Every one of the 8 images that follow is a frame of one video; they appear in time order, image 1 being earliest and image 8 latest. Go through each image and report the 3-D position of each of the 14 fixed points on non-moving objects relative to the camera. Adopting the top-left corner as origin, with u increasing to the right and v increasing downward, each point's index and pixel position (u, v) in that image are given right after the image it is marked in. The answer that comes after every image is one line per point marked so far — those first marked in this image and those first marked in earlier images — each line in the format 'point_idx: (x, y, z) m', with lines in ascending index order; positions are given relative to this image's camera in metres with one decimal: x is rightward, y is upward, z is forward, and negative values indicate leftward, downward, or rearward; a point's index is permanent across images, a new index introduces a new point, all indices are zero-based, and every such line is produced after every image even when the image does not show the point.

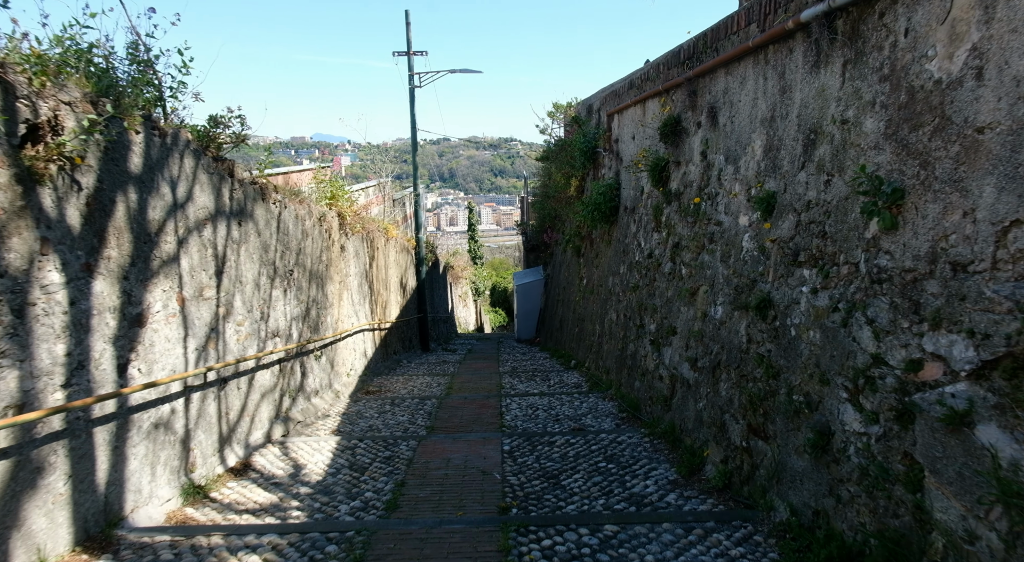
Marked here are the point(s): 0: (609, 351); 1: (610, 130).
0: (+1.3, -1.0, +9.5) m
1: (+1.6, +2.5, +11.5) m
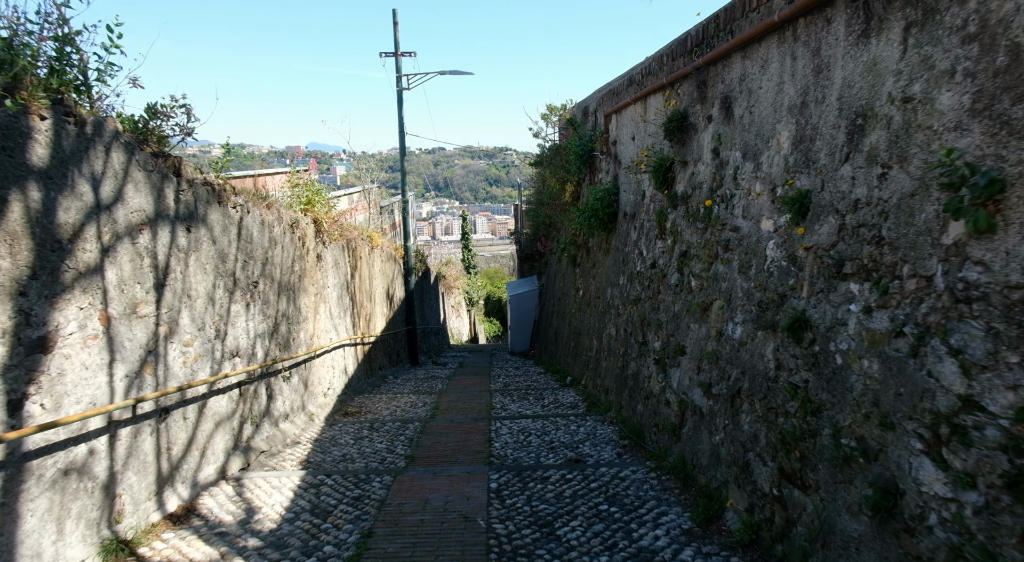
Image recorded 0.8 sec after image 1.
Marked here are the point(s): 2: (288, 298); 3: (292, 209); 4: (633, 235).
0: (+1.2, -1.1, +8.8) m
1: (+1.5, +2.3, +10.8) m
2: (-2.5, -0.2, +7.7) m
3: (-2.6, +0.9, +8.4) m
4: (+1.5, +0.6, +8.4) m
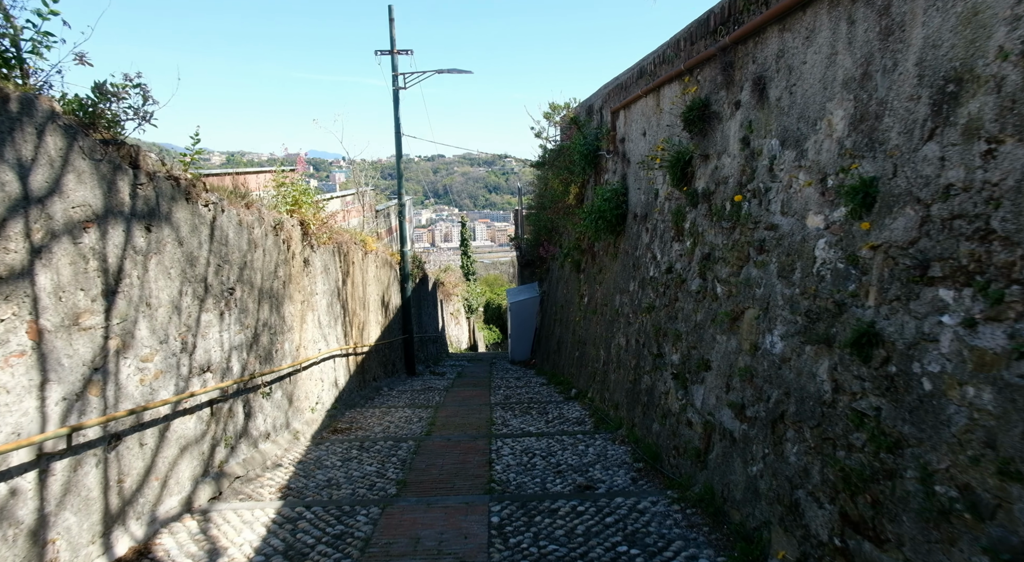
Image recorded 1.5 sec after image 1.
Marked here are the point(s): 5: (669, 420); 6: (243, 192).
0: (+1.2, -1.2, +8.1) m
1: (+1.5, +2.2, +10.2) m
2: (-2.4, -0.3, +7.1) m
3: (-2.6, +0.8, +7.8) m
4: (+1.5, +0.5, +7.8) m
5: (+1.3, -1.2, +5.9) m
6: (-2.6, +0.9, +6.8) m
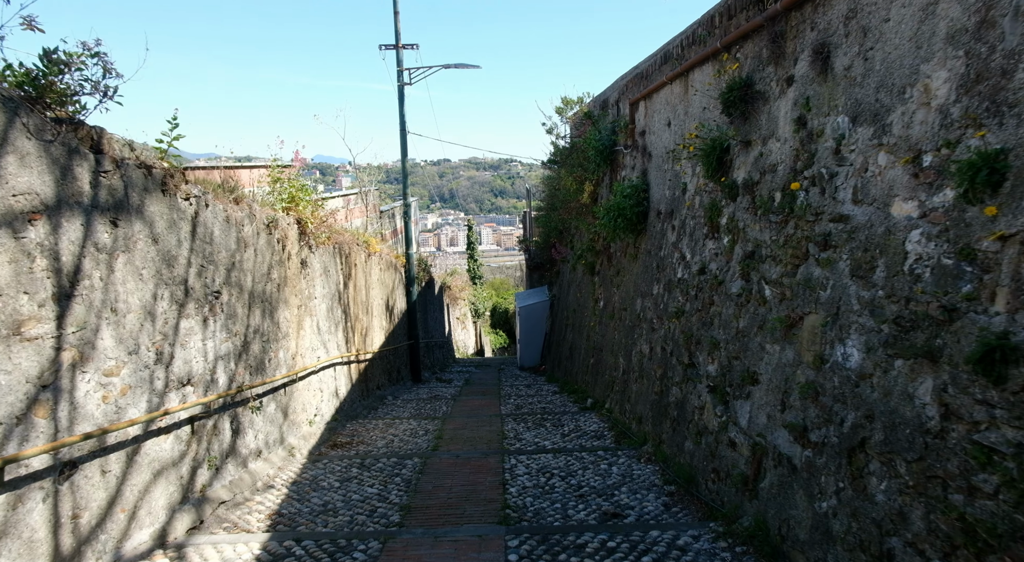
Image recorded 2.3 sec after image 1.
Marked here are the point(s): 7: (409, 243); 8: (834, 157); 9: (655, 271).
0: (+1.4, -1.2, +7.5) m
1: (+1.6, +2.2, +9.6) m
2: (-2.3, -0.3, +6.5) m
3: (-2.5, +0.8, +7.2) m
4: (+1.6, +0.5, +7.1) m
5: (+1.4, -1.2, +5.2) m
6: (-2.4, +0.8, +6.2) m
7: (-2.3, +0.8, +15.4) m
8: (+1.7, +0.7, +3.7) m
9: (+1.6, +0.1, +7.7) m
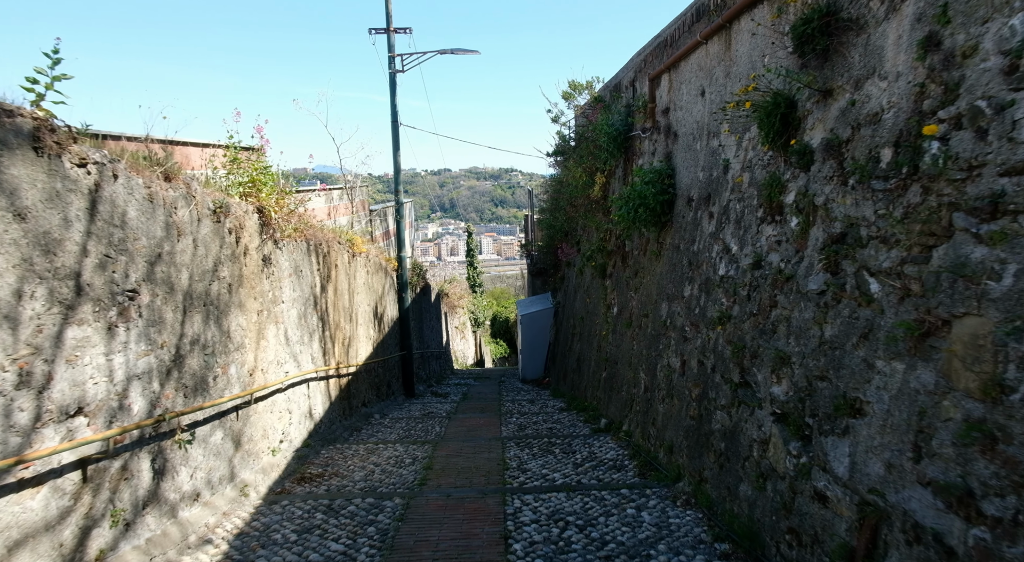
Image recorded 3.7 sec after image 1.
0: (+1.4, -1.2, +6.2) m
1: (+1.7, +2.1, +8.3) m
2: (-2.3, -0.3, +5.2) m
3: (-2.5, +0.8, +5.9) m
4: (+1.6, +0.5, +5.9) m
5: (+1.5, -1.1, +3.9) m
6: (-2.4, +0.9, +5.0) m
7: (-2.2, +0.7, +14.1) m
8: (+1.7, +0.7, +2.5) m
9: (+1.6, +0.1, +6.5) m
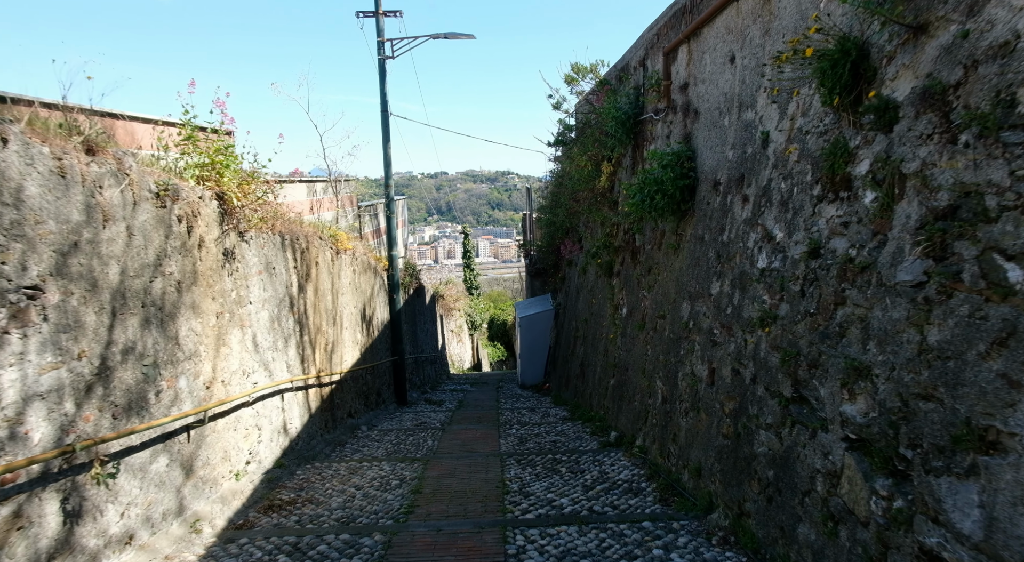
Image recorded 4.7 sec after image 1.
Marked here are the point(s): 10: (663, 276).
0: (+1.4, -1.2, +5.3) m
1: (+1.6, +2.2, +7.5) m
2: (-2.3, -0.2, +4.3) m
3: (-2.5, +0.8, +5.0) m
4: (+1.6, +0.5, +5.0) m
5: (+1.5, -1.1, +3.1) m
6: (-2.4, +0.9, +4.1) m
7: (-2.3, +0.7, +13.2) m
8: (+1.7, +0.8, +1.6) m
9: (+1.6, +0.1, +5.6) m
10: (+1.5, 0.0, +7.1) m
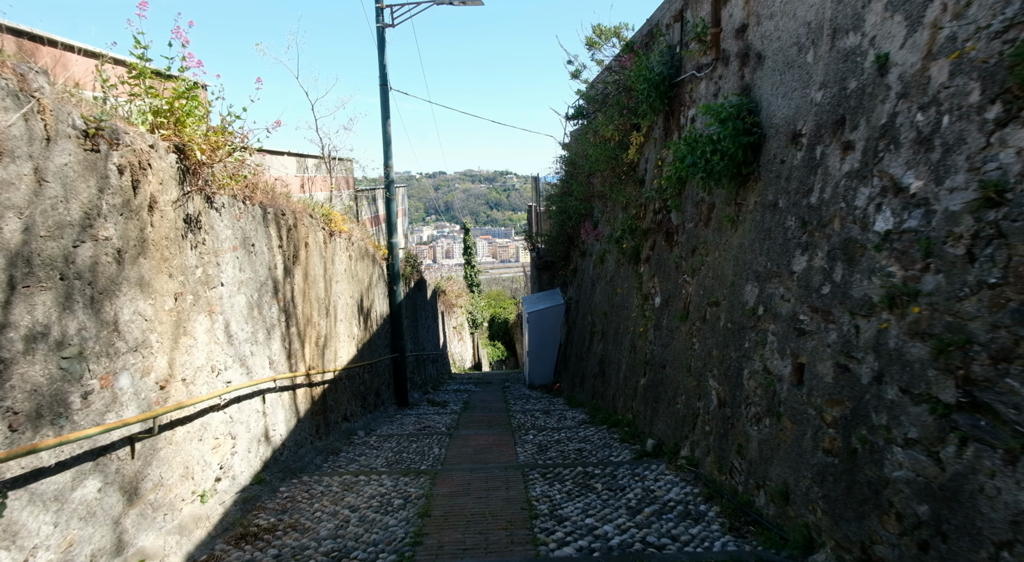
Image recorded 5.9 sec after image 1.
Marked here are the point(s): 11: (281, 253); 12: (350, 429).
0: (+1.6, -1.0, +4.2) m
1: (+1.9, +2.3, +6.3) m
2: (-2.1, -0.1, +3.2) m
3: (-2.2, +1.0, +3.9) m
4: (+1.9, +0.7, +3.9) m
5: (+1.7, -0.9, +1.9) m
6: (-2.2, +1.1, +2.9) m
7: (-2.1, +0.9, +12.1) m
8: (+2.0, +0.9, +0.5) m
9: (+1.8, +0.3, +4.5) m
10: (+1.7, +0.2, +6.0) m
11: (-2.2, +0.3, +6.7) m
12: (-2.0, -1.8, +8.7) m
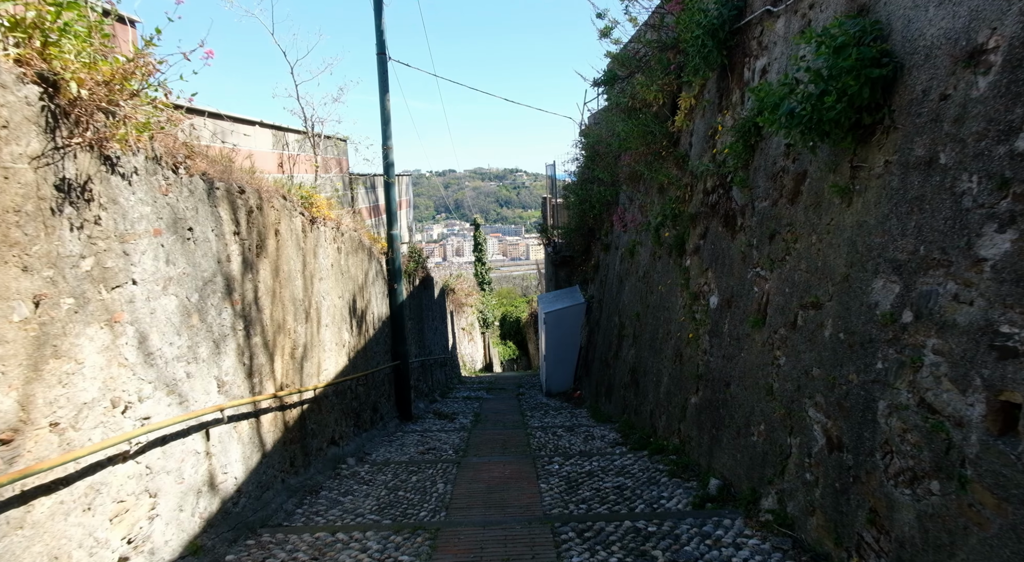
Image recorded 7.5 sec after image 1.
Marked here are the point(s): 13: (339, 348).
0: (+1.8, -1.0, +2.6) m
1: (+2.0, +2.4, +4.8) m
2: (-1.9, -0.1, +1.7) m
3: (-2.1, +1.0, +2.4) m
4: (+2.0, +0.7, +2.3) m
5: (+1.8, -0.9, +0.4) m
6: (-2.1, +1.1, +1.4) m
7: (-1.8, +0.9, +10.6) m
8: (+2.0, +0.9, -1.1) m
9: (+2.0, +0.3, +2.9) m
10: (+1.9, +0.3, +4.4) m
11: (-2.0, +0.3, +5.2) m
12: (-1.8, -1.8, +7.2) m
13: (-1.9, -0.8, +7.9) m
